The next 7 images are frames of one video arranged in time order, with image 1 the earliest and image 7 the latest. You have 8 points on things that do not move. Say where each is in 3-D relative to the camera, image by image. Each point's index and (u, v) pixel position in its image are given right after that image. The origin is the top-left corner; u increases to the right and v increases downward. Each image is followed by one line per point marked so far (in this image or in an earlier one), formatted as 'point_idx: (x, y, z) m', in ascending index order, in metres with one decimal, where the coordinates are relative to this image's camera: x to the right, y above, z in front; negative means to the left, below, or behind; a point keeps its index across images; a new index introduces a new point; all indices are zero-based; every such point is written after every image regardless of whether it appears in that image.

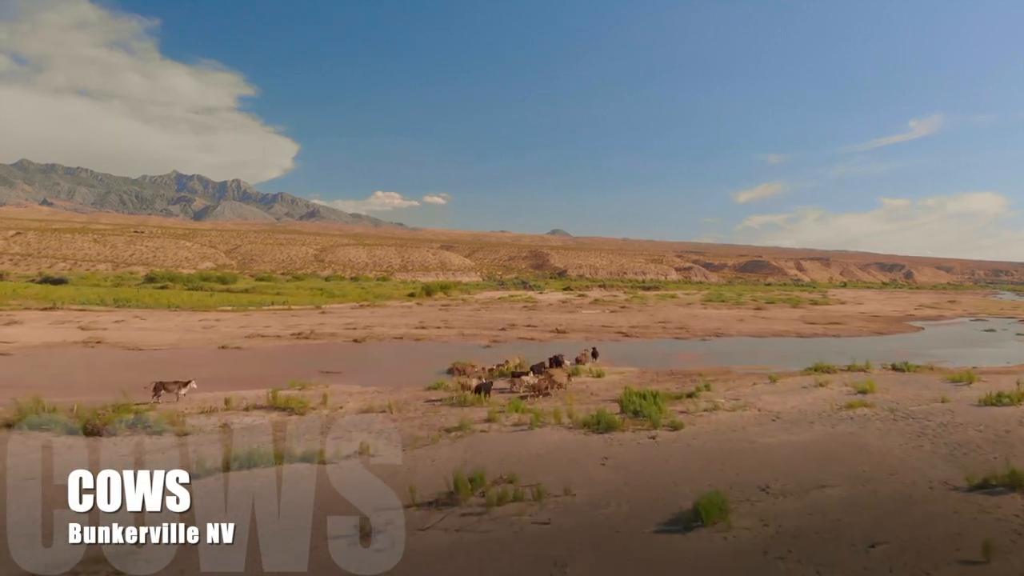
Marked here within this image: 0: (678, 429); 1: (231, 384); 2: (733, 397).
0: (+2.1, -1.7, +10.6) m
1: (-5.5, -1.8, +16.6) m
2: (+3.6, -1.8, +13.8) m
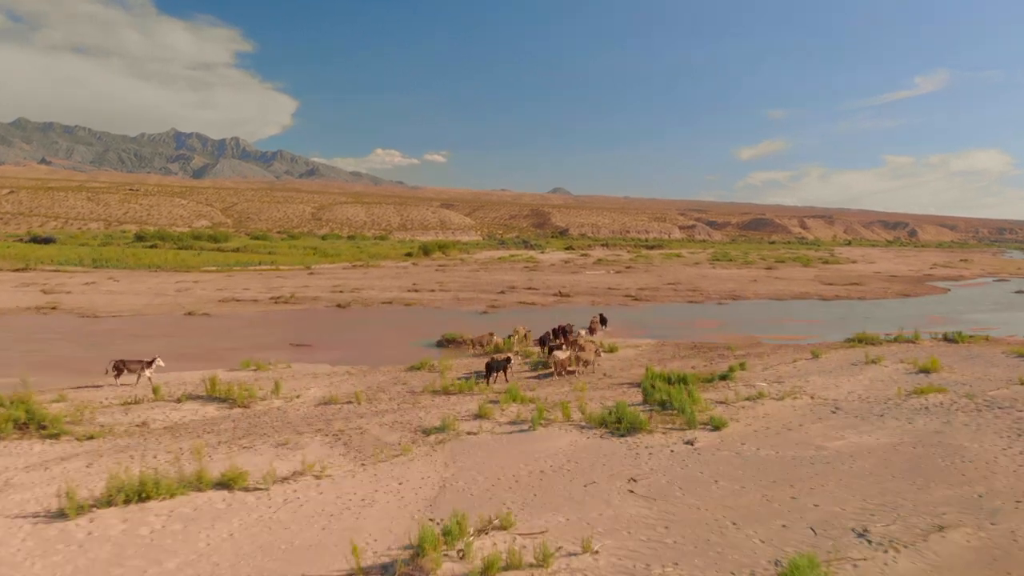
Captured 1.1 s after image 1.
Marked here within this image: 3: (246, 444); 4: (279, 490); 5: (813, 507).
0: (+2.0, -1.4, +8.3) m
1: (-5.5, -1.2, +14.3) m
2: (+3.5, -1.2, +11.5) m
3: (-2.4, -1.4, +7.8) m
4: (-1.7, -1.5, +6.3) m
5: (+2.2, -1.6, +6.1) m
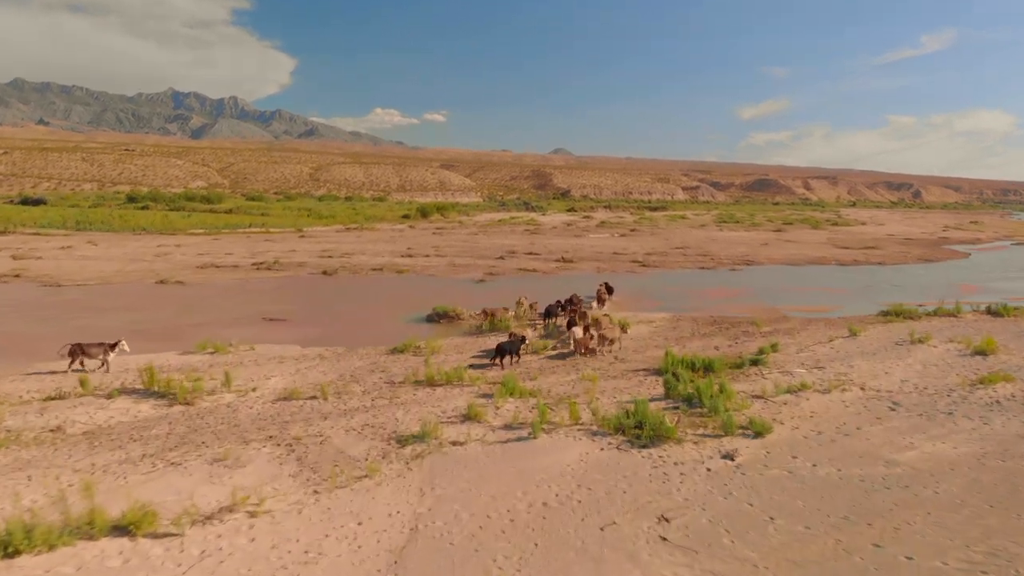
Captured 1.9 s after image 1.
0: (+2.0, -1.2, +6.8) m
1: (-5.5, -0.7, +12.8) m
2: (+3.5, -0.9, +9.9) m
3: (-2.4, -1.3, +6.2) m
4: (-1.8, -1.4, +4.8) m
5: (+2.1, -1.5, +4.6) m
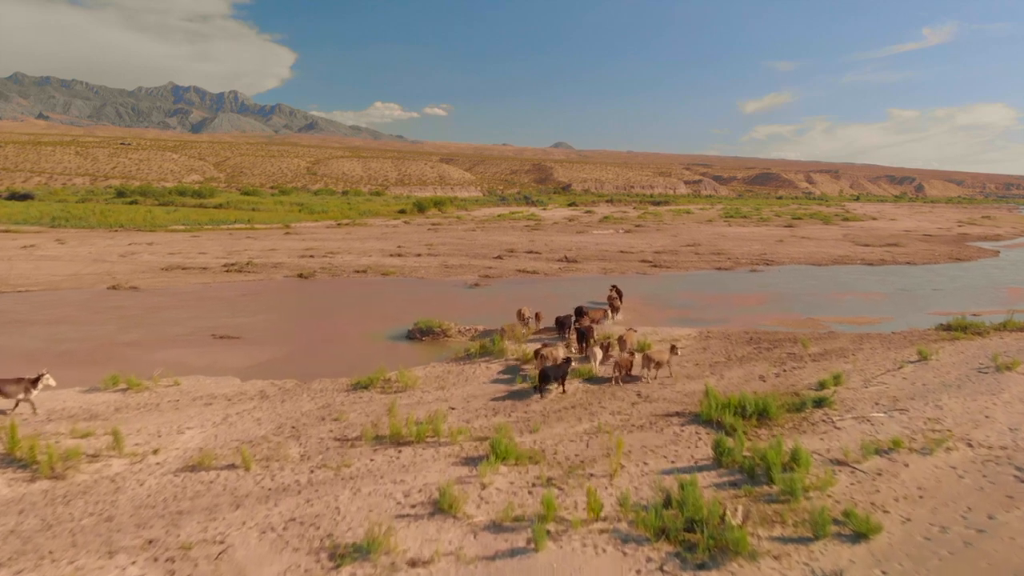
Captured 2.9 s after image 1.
0: (+1.9, -1.4, +4.6) m
1: (-5.6, -0.9, +10.6) m
2: (+3.5, -1.1, +7.8) m
3: (-2.5, -1.5, +4.1) m
4: (-1.8, -1.6, +2.6) m
5: (+2.1, -1.7, +2.5) m
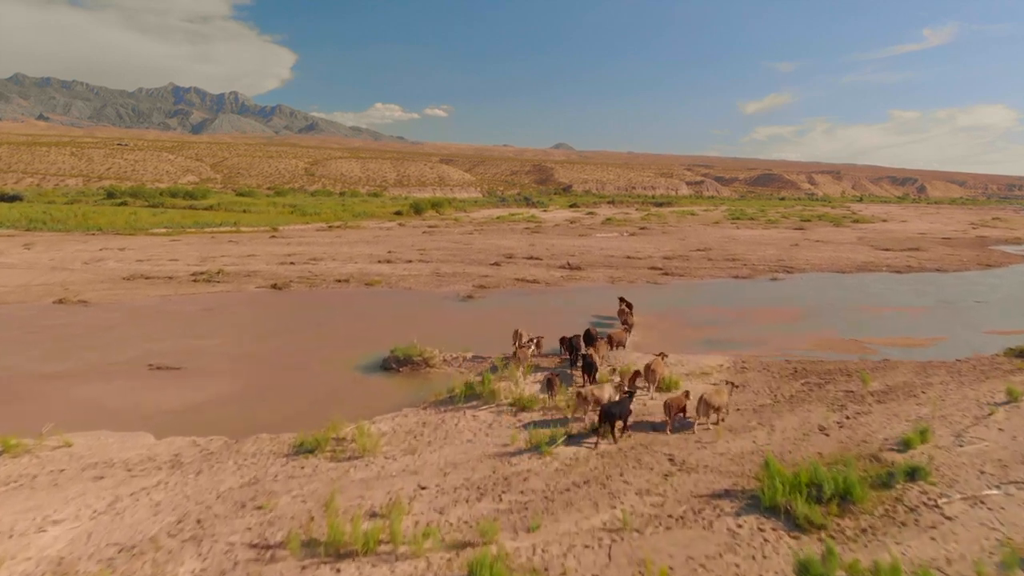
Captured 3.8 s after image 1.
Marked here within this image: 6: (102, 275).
0: (+1.9, -1.6, +2.8) m
1: (-5.6, -1.1, +8.7) m
2: (+3.4, -1.3, +5.9) m
3: (-2.6, -1.7, +2.2) m
4: (-1.9, -1.8, +0.8) m
5: (+2.0, -1.9, +0.6) m
6: (-9.1, +0.3, +19.0) m
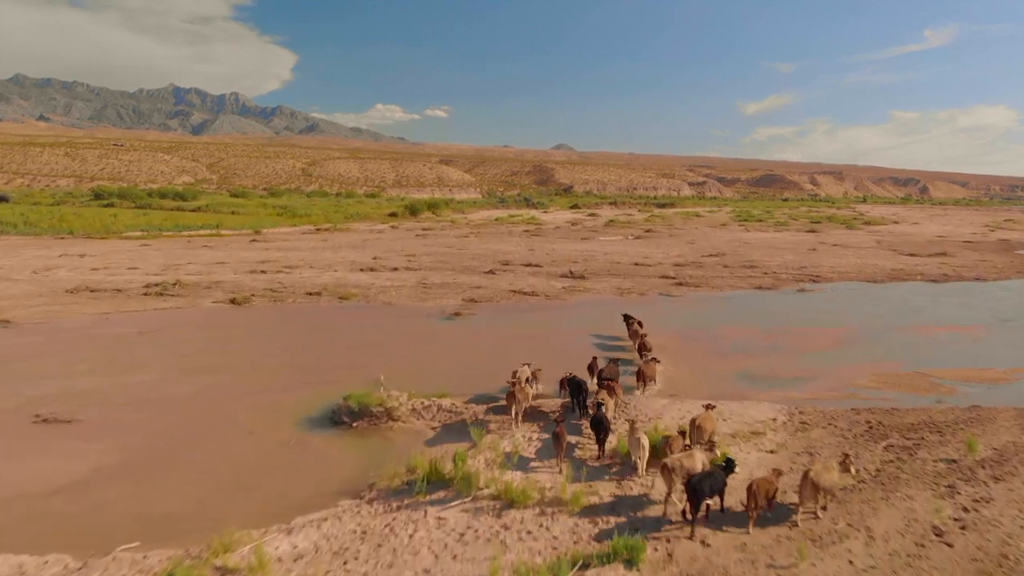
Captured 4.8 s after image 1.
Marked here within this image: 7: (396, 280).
0: (+1.8, -1.8, +0.6) m
1: (-5.7, -1.4, +6.6) m
2: (+3.3, -1.5, +3.8) m
3: (-2.7, -1.9, +0.1) m
4: (-2.0, -2.1, -1.4) m
5: (+1.9, -2.1, -1.5) m
6: (-9.2, 0.0, +16.9) m
7: (-2.4, +0.1, +17.9) m
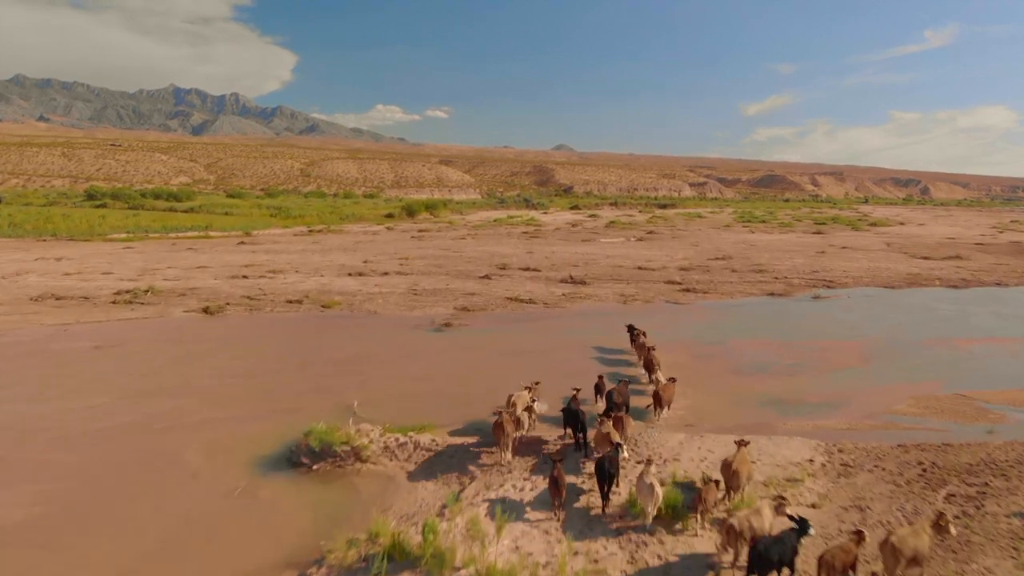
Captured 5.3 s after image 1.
0: (+1.7, -1.9, -0.5) m
1: (-5.8, -1.5, +5.5) m
2: (+3.2, -1.7, +2.7) m
3: (-2.7, -2.0, -1.0) m
4: (-2.0, -2.2, -2.5) m
5: (+1.8, -2.3, -2.6) m
6: (-9.3, -0.1, +15.8) m
7: (-2.5, 0.0, +16.9) m
